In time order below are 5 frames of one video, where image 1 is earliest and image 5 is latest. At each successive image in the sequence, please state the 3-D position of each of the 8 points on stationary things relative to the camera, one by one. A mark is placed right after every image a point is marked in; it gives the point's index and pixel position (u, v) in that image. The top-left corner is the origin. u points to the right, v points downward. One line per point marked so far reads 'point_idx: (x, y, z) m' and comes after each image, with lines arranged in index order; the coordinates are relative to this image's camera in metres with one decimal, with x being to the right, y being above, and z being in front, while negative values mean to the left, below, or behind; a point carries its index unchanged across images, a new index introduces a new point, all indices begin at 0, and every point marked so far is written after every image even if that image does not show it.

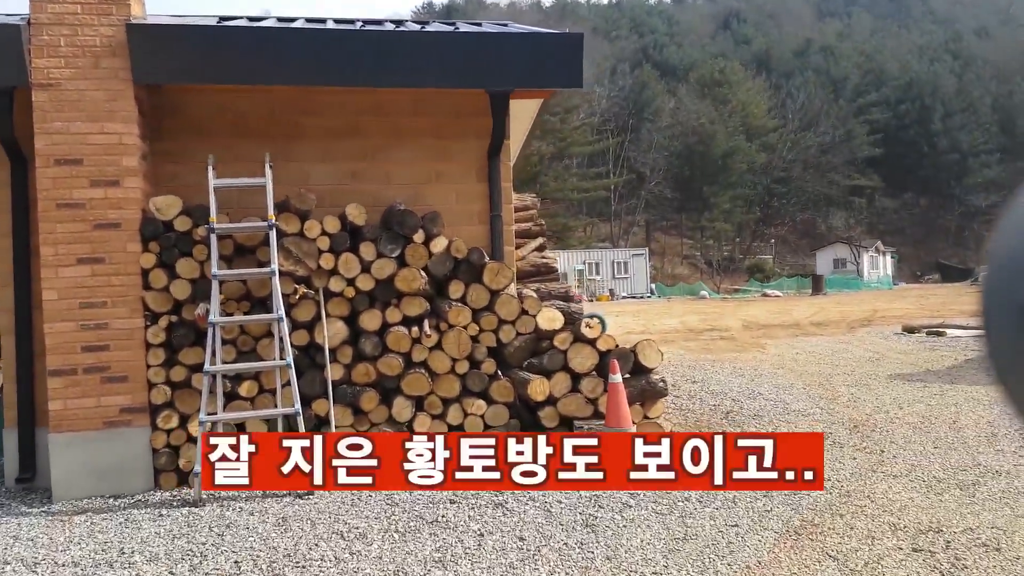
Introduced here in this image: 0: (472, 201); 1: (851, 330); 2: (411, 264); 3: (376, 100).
0: (-0.3, +0.7, +6.4) m
1: (+7.3, -0.9, +17.2) m
2: (-0.7, +0.2, +5.8) m
3: (-1.1, +1.5, +6.3) m
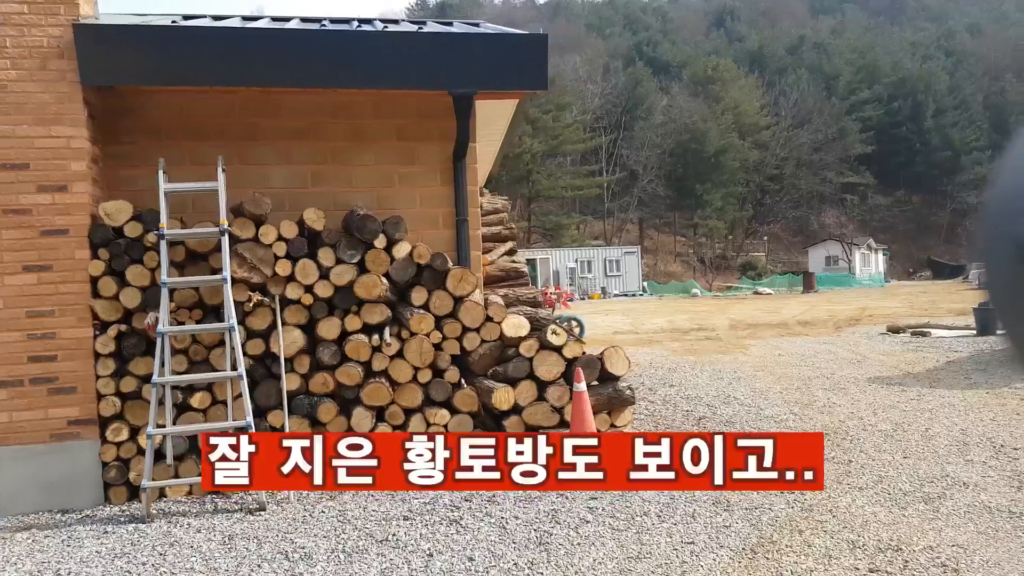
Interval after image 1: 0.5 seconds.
0: (-0.6, +0.7, +6.3) m
1: (+7.0, -0.9, +17.1) m
2: (-1.0, +0.1, +5.7) m
3: (-1.4, +1.5, +6.1) m
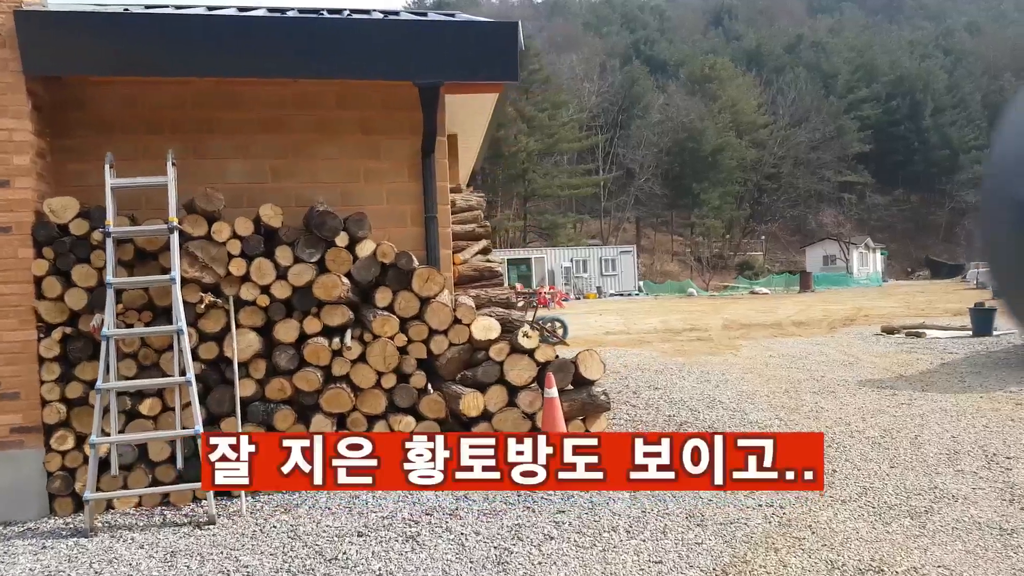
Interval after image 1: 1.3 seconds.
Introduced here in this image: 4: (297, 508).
0: (-0.8, +0.7, +6.0) m
1: (+6.8, -0.9, +16.8) m
2: (-1.2, +0.1, +5.4) m
3: (-1.6, +1.4, +5.9) m
4: (-1.4, -1.4, +5.0) m
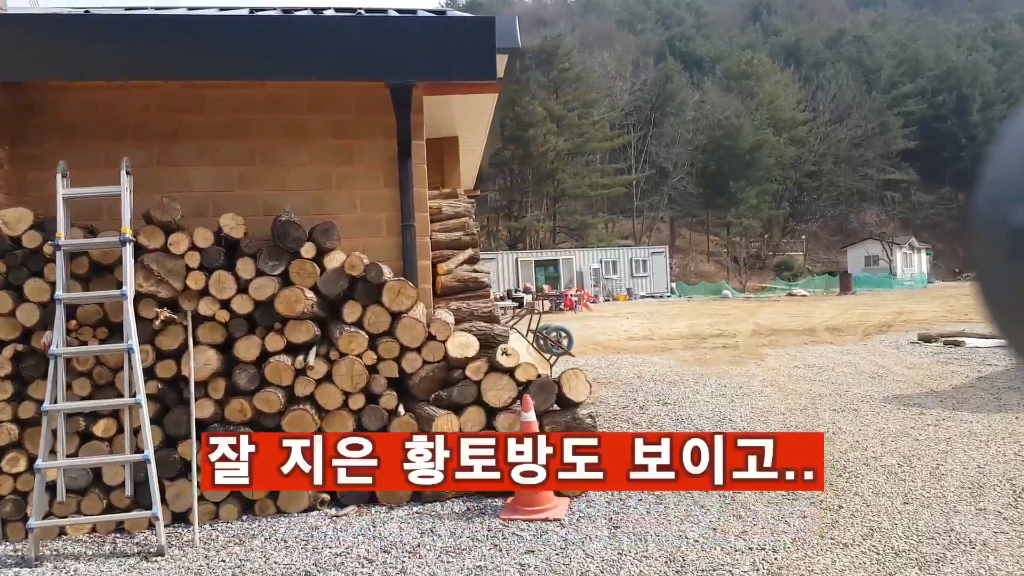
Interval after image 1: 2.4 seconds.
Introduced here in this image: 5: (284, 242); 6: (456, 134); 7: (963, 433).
0: (-0.9, +0.6, +5.7) m
1: (+7.2, -1.0, +16.1) m
2: (-1.4, 0.0, +5.1) m
3: (-1.7, +1.4, +5.5) m
4: (-1.5, -1.5, +4.7) m
5: (-1.5, +0.3, +5.1) m
6: (-0.6, +1.8, +9.3) m
7: (+3.8, -1.2, +6.6) m
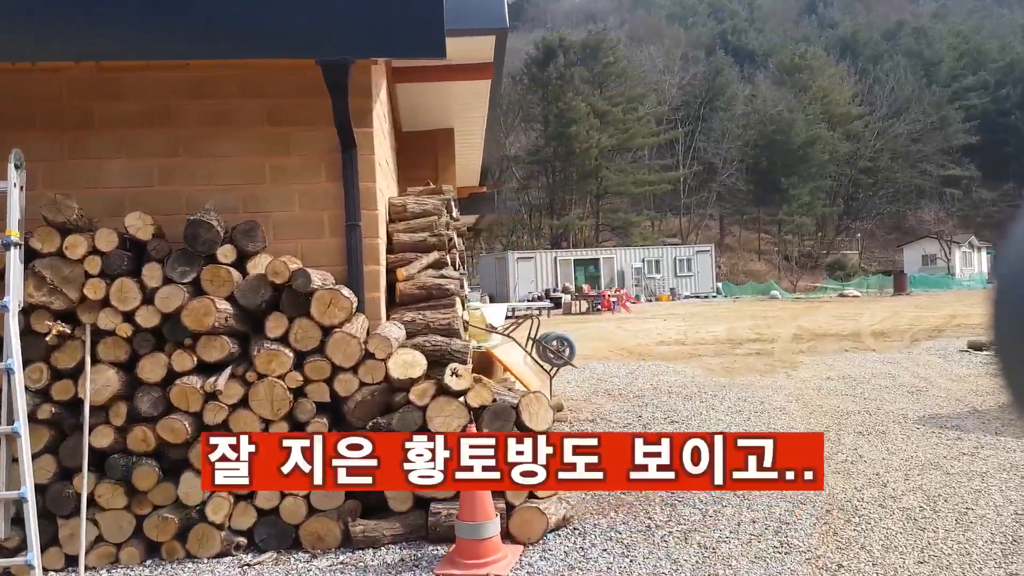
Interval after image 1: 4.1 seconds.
0: (-1.2, +0.5, +5.0) m
1: (+7.6, -1.0, +14.8) m
2: (-1.7, 0.0, +4.4) m
3: (-2.0, +1.3, +4.9) m
4: (-1.8, -1.5, +4.0) m
5: (-1.7, +0.2, +4.4) m
6: (-0.7, +1.8, +8.6) m
7: (+3.5, -1.3, +5.6) m
